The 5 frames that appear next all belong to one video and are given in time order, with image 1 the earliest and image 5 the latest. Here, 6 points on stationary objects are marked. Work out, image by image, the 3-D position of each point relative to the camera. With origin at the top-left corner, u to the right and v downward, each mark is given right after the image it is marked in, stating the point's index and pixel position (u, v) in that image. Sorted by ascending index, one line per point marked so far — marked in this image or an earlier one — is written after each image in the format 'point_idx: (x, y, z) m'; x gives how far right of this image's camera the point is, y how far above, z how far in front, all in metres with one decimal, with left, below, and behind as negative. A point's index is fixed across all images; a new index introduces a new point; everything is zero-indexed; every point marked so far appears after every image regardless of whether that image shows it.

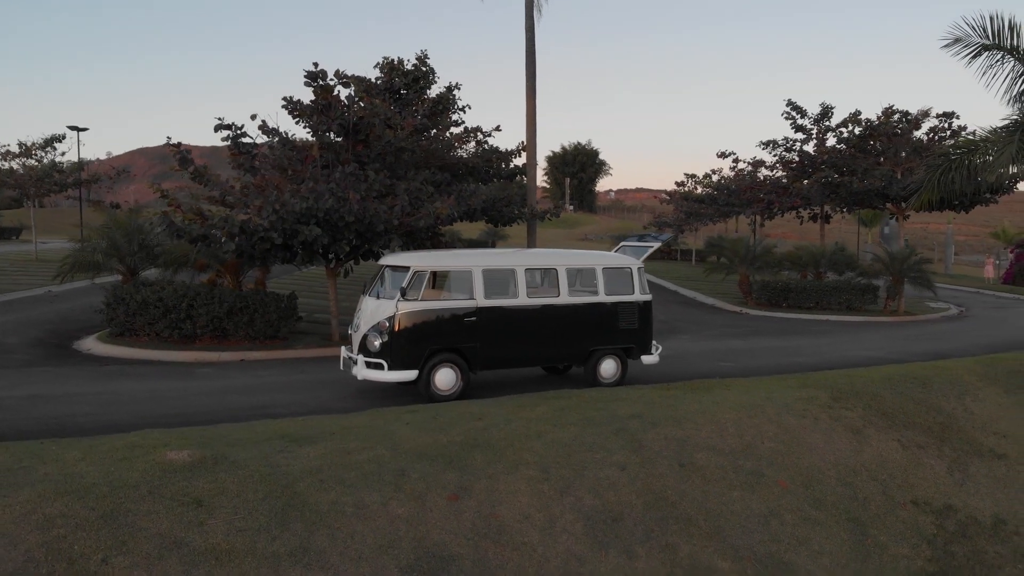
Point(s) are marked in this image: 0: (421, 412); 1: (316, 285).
0: (-1.0, -1.4, +8.6) m
1: (-5.0, +0.1, +19.7) m
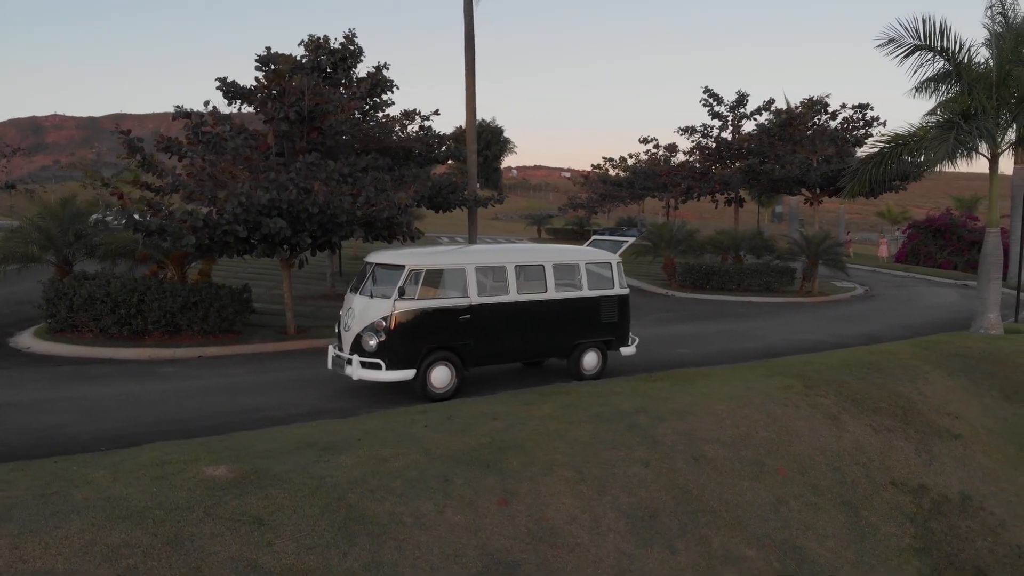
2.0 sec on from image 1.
0: (-0.9, -1.4, +8.6) m
1: (-6.2, +0.3, +19.1) m
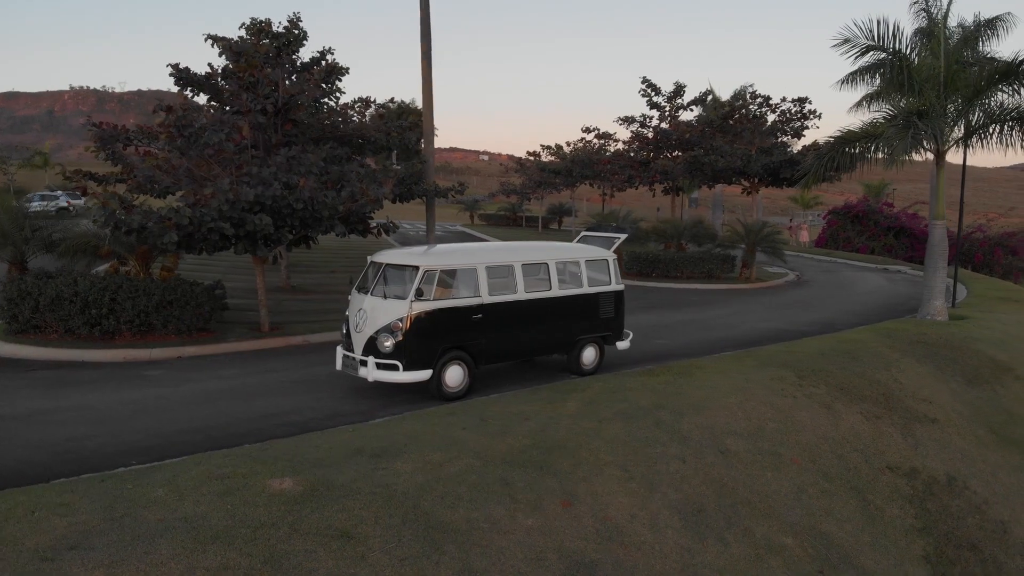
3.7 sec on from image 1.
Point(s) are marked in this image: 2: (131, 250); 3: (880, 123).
0: (-0.5, -1.4, +8.7) m
1: (-6.9, +0.5, +18.6) m
2: (-7.3, +0.7, +14.9) m
3: (+8.2, +3.7, +17.4) m
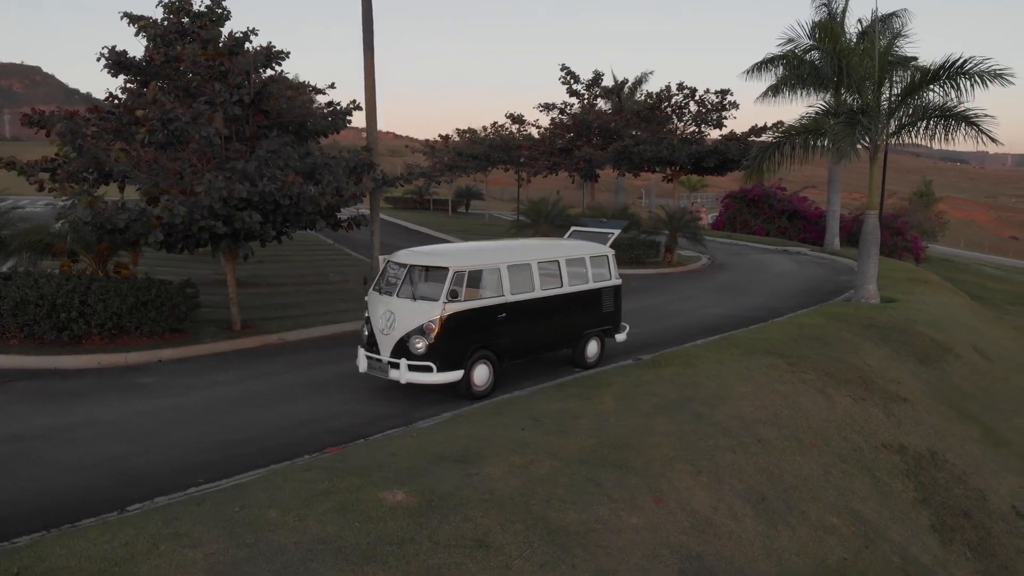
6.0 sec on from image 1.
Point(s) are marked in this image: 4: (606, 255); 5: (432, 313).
0: (0.0, -1.4, +8.9) m
1: (-7.7, +0.5, +17.7) m
2: (-7.5, +0.7, +14.0) m
3: (+7.4, +4.0, +18.6) m
4: (+1.5, +0.5, +12.4) m
5: (-1.0, -0.3, +9.8) m
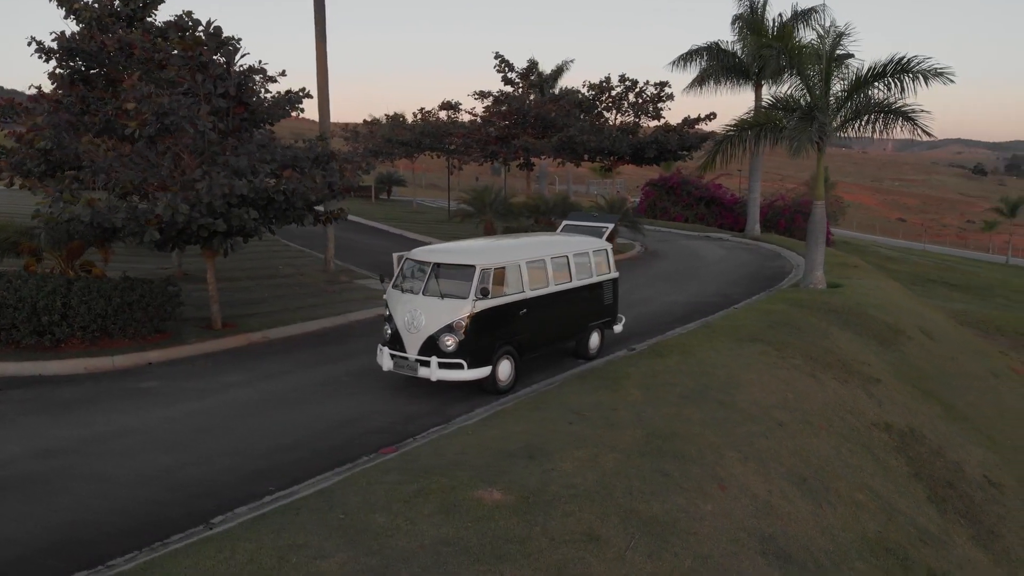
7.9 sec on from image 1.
0: (+0.5, -1.4, +9.1) m
1: (-8.2, +0.6, +17.0) m
2: (-7.6, +0.7, +13.4) m
3: (+6.6, +4.3, +19.5) m
4: (+1.5, +0.6, +12.7) m
5: (-0.7, -0.3, +9.9) m
